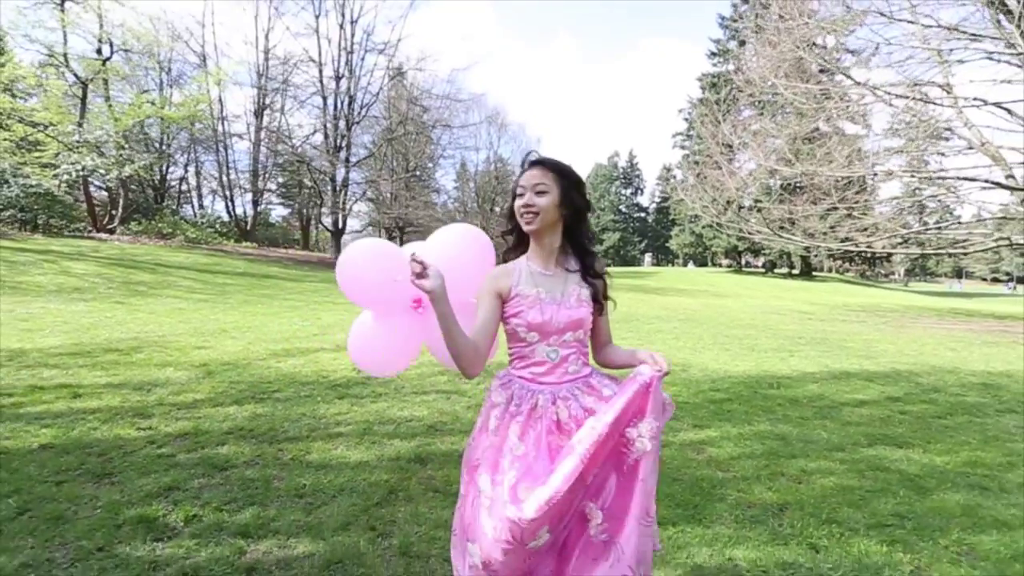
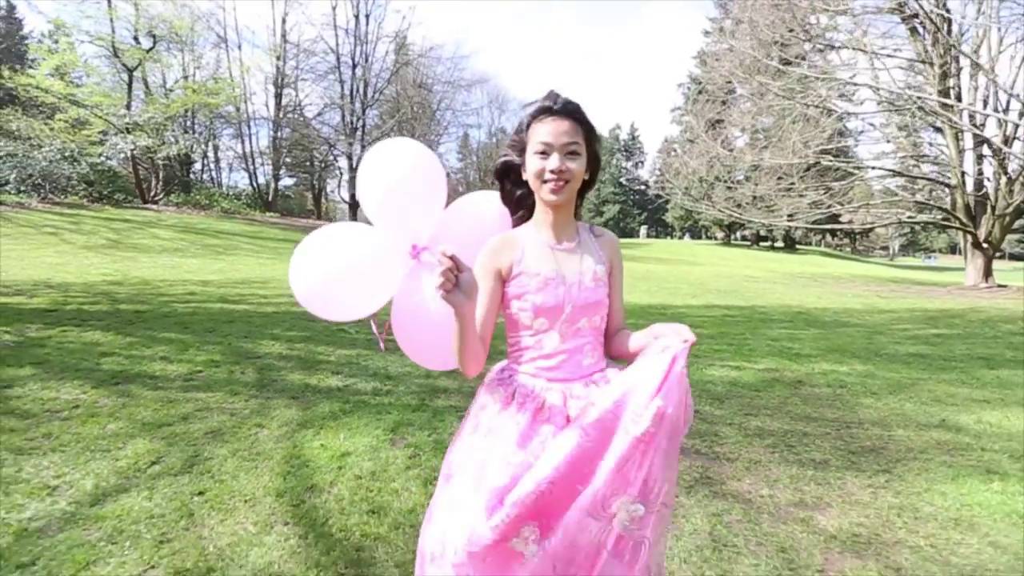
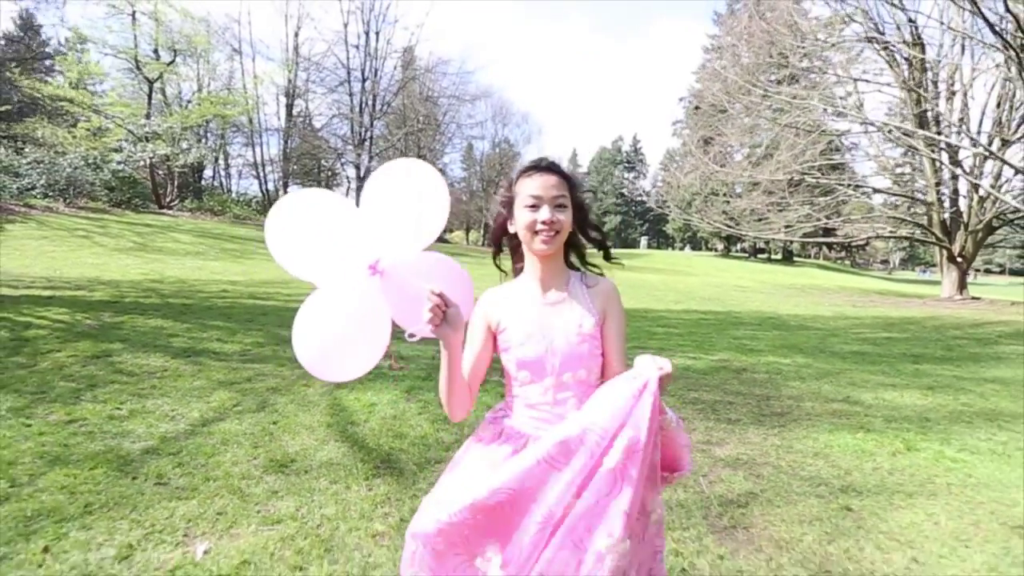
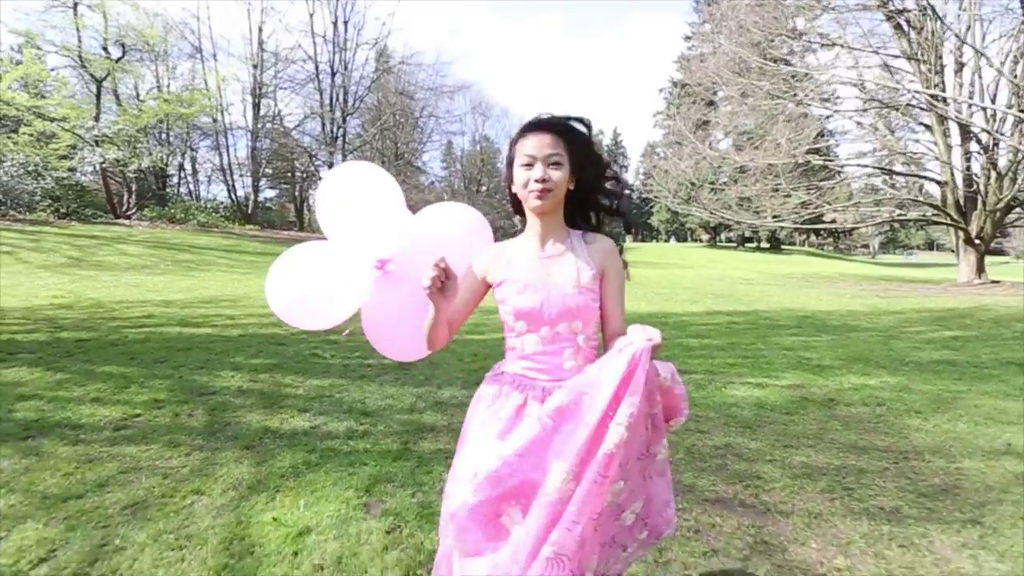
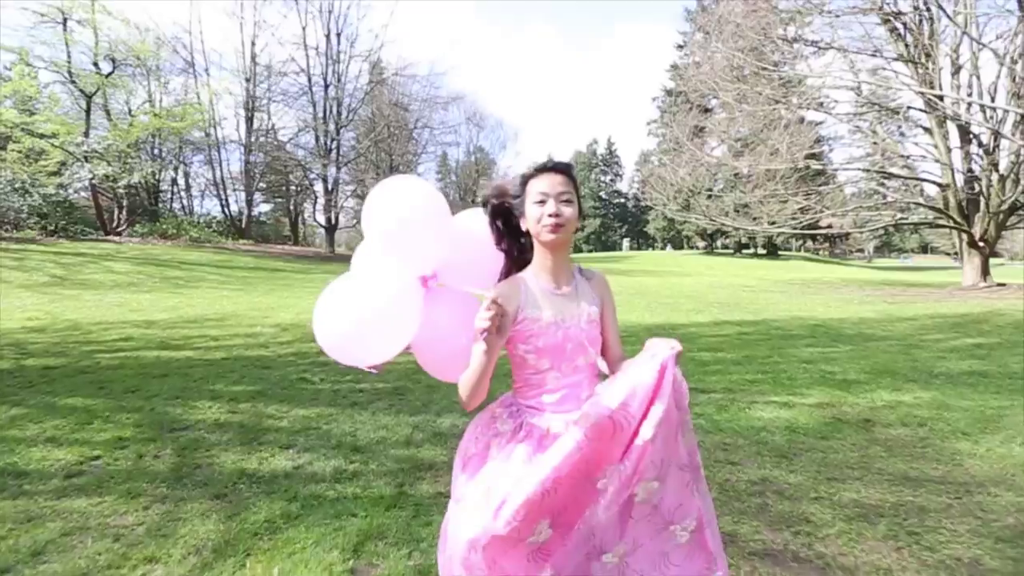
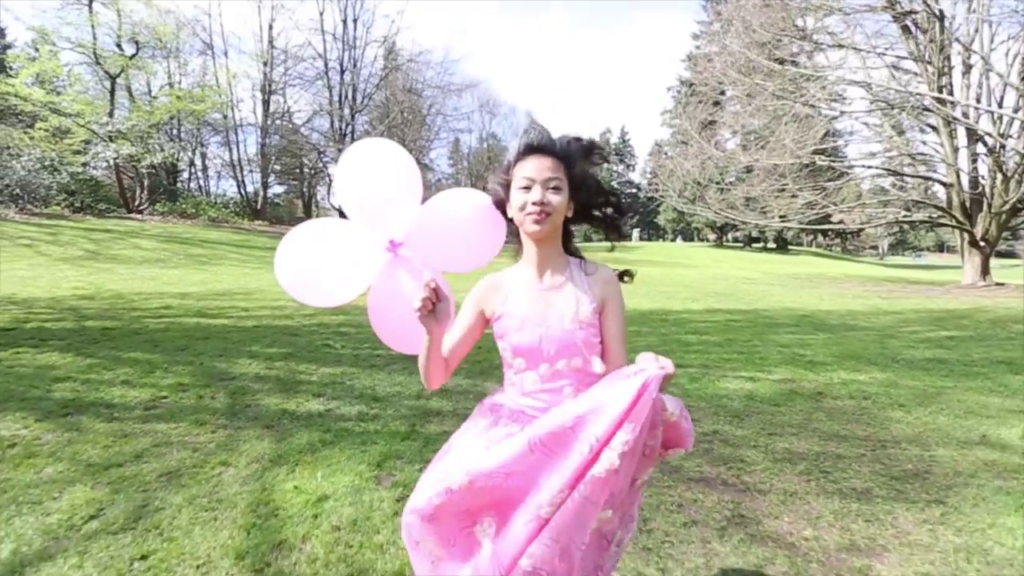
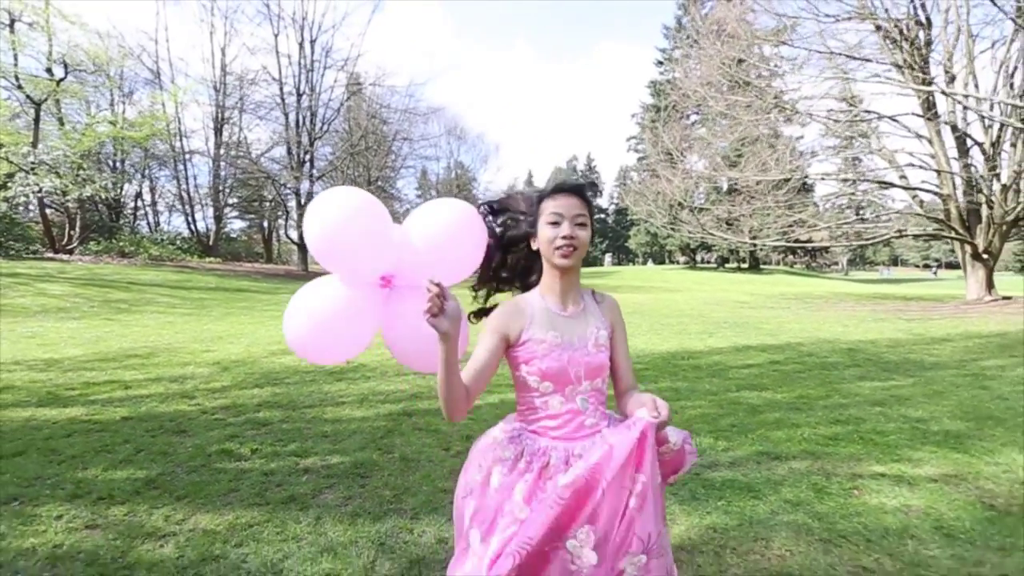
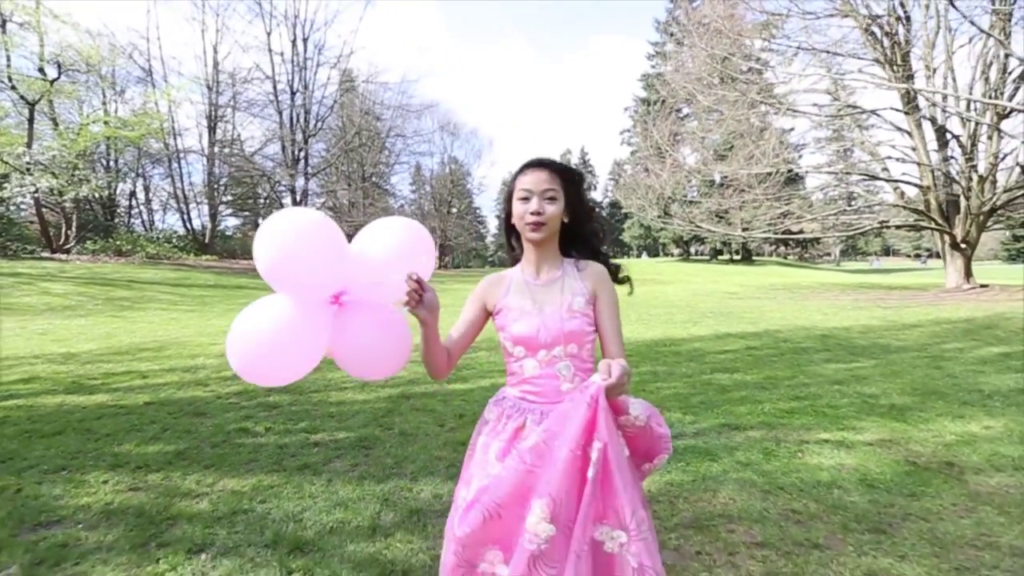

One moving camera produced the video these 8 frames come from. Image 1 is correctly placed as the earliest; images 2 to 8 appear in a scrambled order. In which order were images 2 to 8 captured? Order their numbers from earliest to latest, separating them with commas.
7, 8, 5, 4, 6, 2, 3
